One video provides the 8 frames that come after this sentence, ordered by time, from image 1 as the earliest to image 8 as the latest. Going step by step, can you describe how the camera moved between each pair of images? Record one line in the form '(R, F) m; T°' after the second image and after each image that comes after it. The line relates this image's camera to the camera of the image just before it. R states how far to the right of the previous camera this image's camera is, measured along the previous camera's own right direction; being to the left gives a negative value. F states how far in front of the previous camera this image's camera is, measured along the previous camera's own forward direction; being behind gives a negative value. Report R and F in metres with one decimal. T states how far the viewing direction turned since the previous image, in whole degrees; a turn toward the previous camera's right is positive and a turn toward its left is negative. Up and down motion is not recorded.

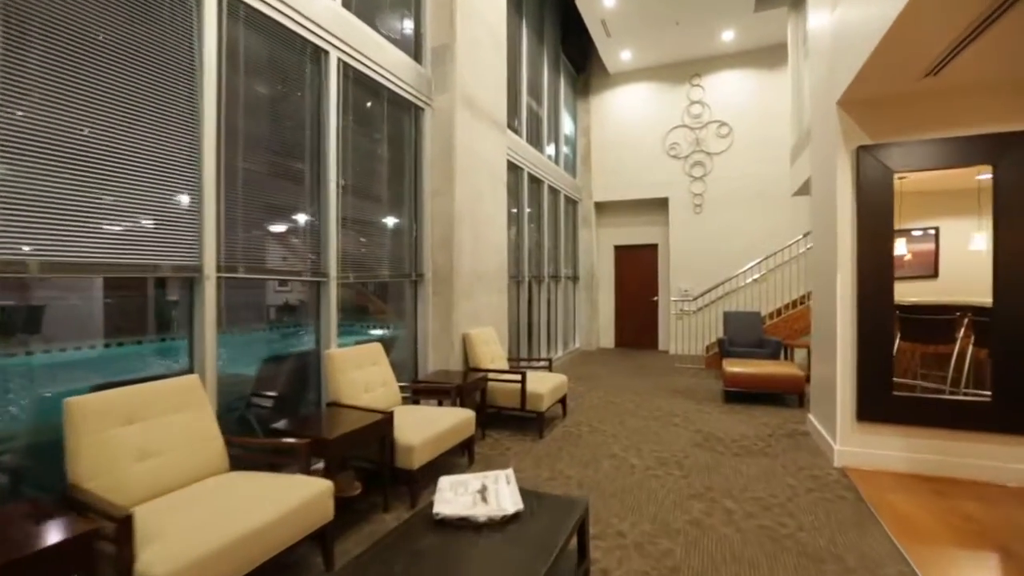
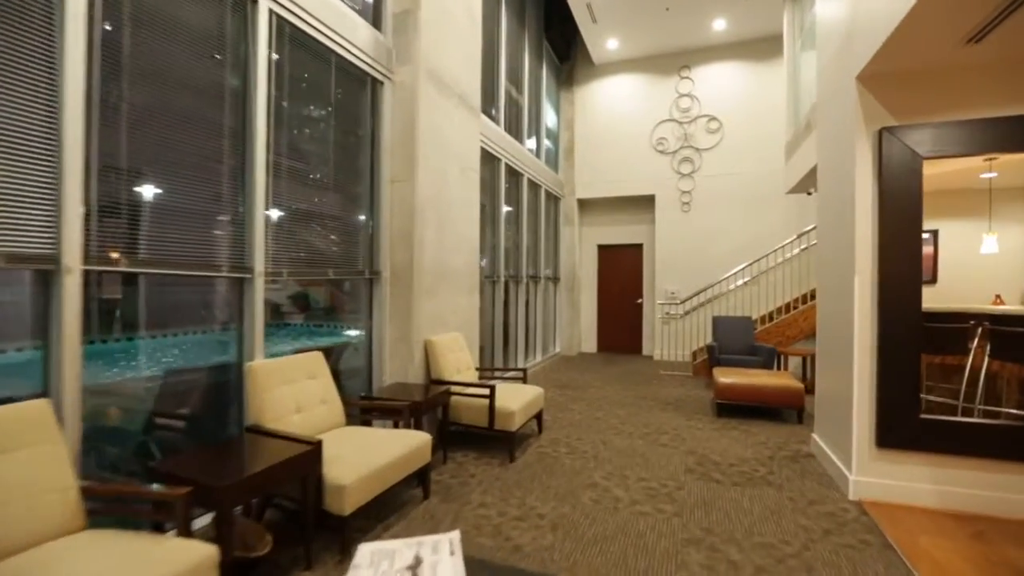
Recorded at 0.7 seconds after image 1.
(+0.1, +0.6) m; +2°
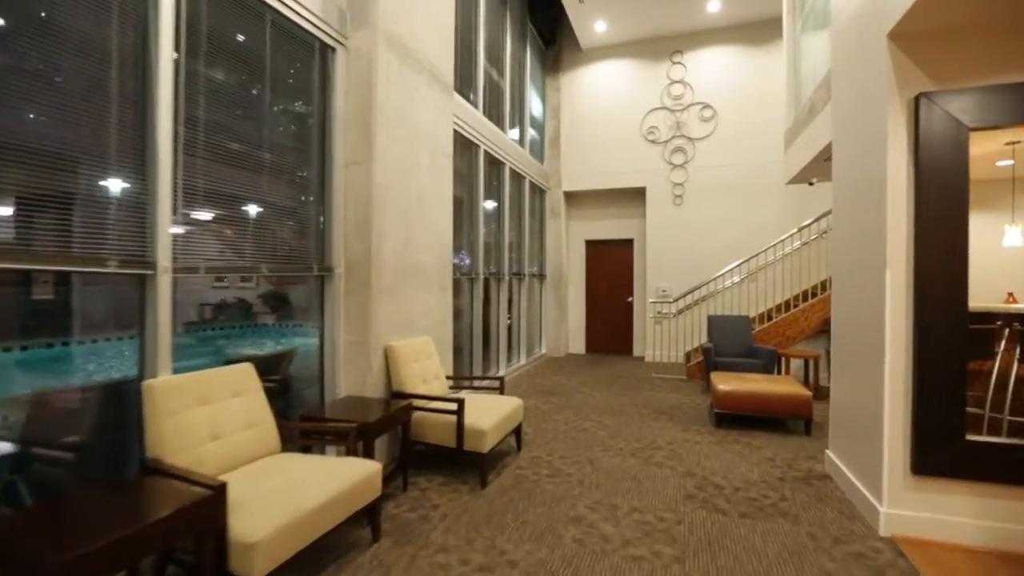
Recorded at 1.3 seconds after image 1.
(+0.1, +0.5) m; +1°
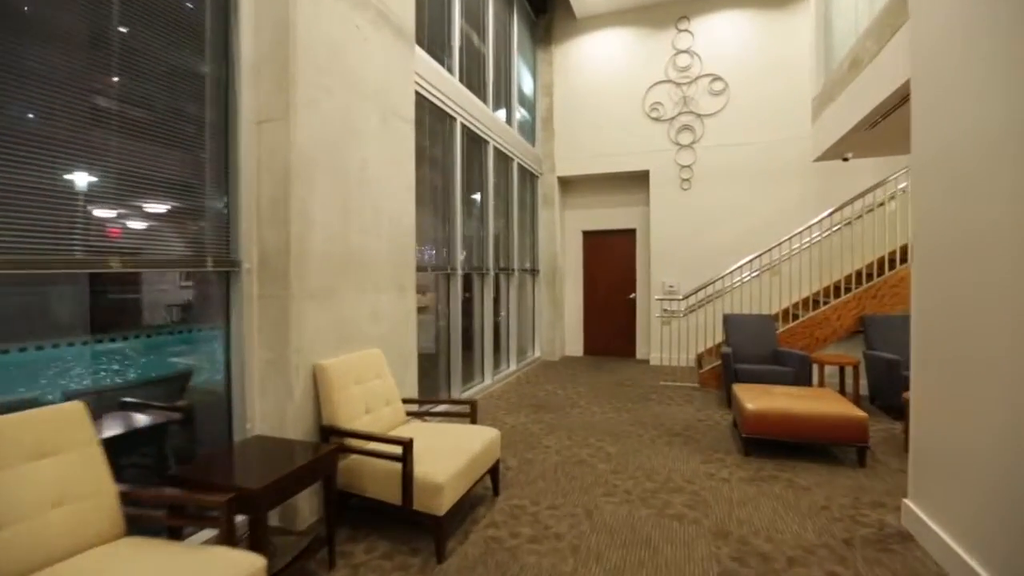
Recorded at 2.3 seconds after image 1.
(+0.2, +0.9) m; 0°
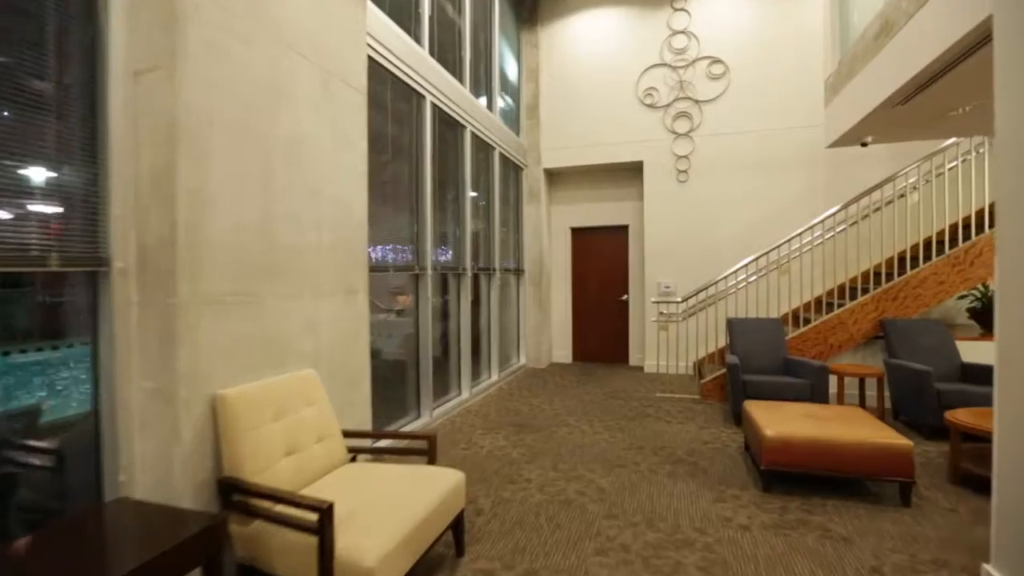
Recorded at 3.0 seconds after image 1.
(+0.1, +0.6) m; +1°
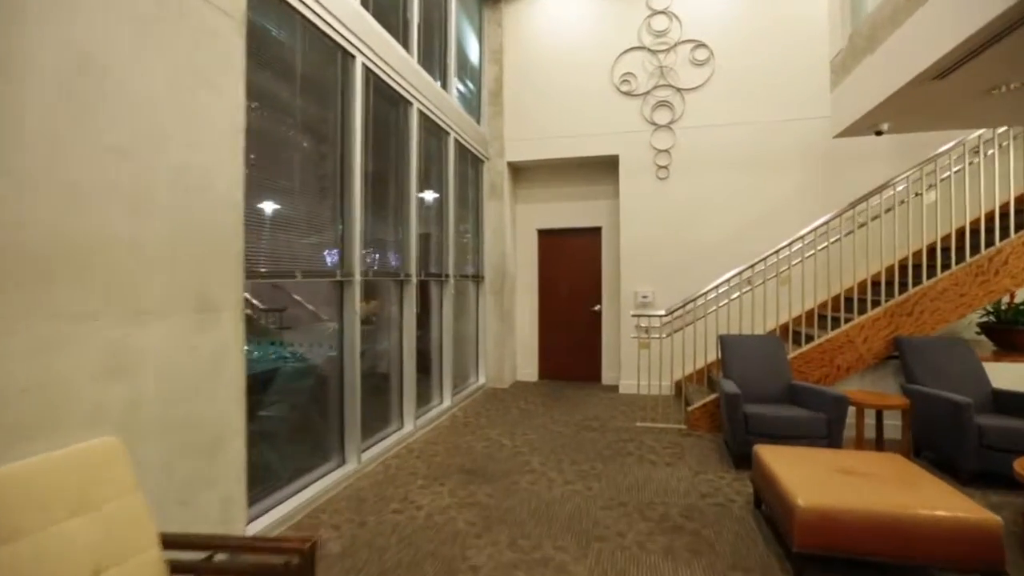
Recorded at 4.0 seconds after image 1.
(+0.1, +0.9) m; +4°
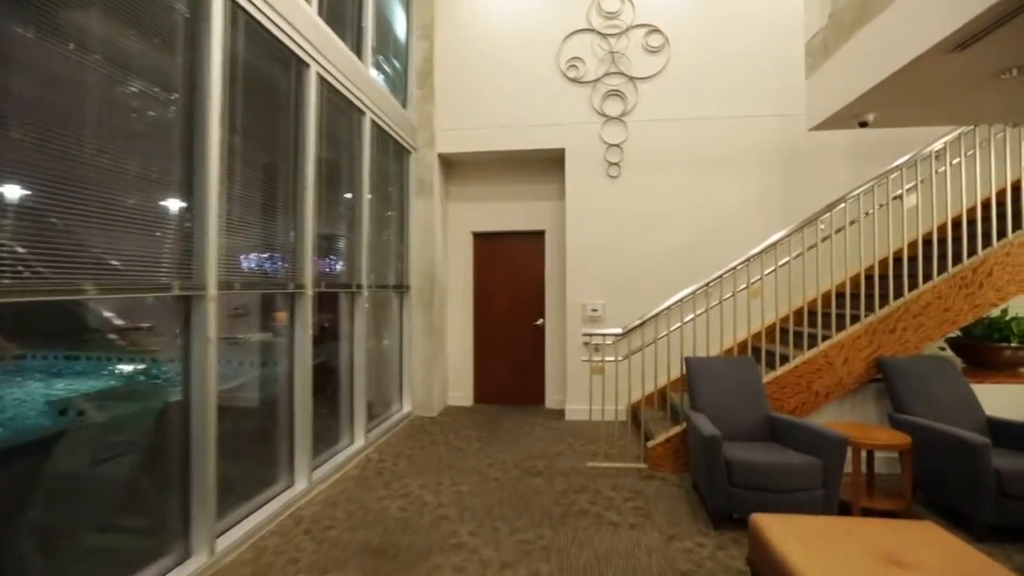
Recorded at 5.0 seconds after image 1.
(+0.1, +0.9) m; +7°
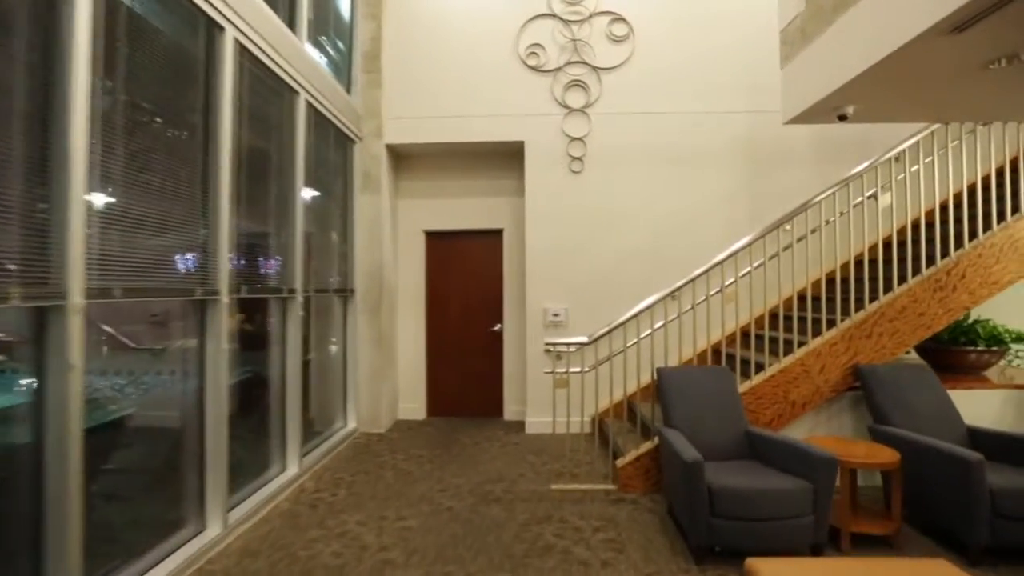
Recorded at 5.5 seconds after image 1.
(0.0, +0.4) m; +5°
